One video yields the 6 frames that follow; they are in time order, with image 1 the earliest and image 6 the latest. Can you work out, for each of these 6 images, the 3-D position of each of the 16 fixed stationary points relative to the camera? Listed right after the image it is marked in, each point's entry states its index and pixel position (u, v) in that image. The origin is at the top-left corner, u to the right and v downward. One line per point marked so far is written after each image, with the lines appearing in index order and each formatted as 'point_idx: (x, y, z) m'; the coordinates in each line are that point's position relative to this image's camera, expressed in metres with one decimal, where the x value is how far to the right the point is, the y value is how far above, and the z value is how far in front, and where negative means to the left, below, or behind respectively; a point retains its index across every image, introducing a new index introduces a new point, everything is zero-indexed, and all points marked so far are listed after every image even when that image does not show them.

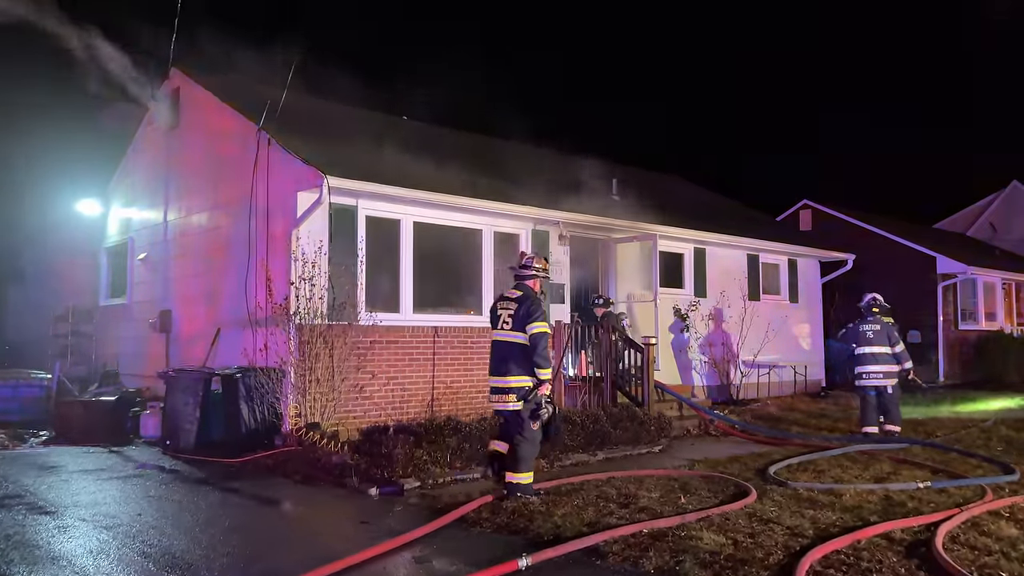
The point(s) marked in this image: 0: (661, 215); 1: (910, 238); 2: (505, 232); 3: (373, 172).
0: (+2.2, +1.1, +11.8) m
1: (+9.1, +1.1, +18.7) m
2: (-0.1, +0.7, +9.7) m
3: (-1.4, +1.2, +8.3) m
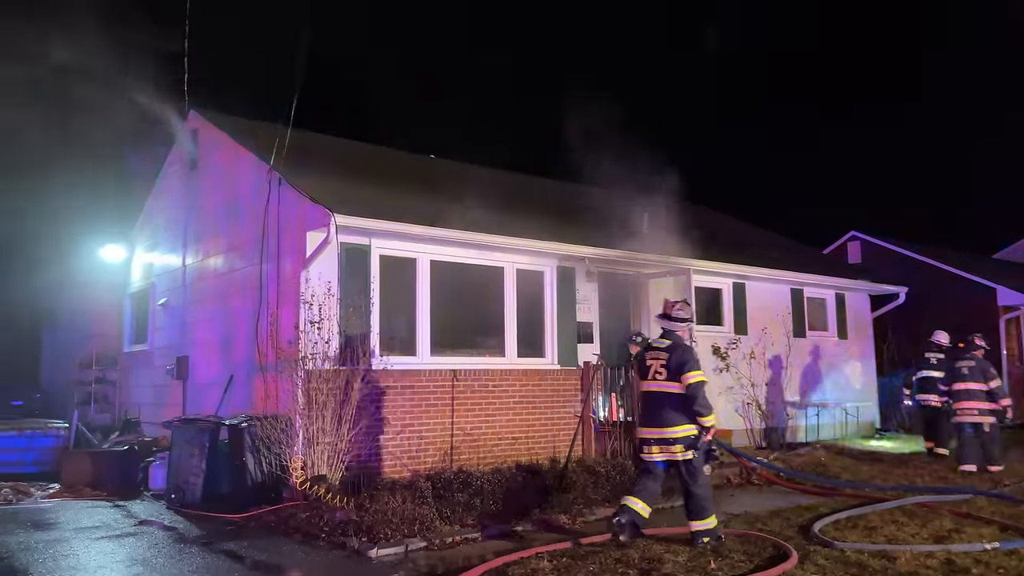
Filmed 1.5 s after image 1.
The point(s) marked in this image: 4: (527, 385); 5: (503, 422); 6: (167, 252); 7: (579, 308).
0: (+2.5, +0.5, +11.3) m
1: (+9.9, +0.4, +17.7) m
2: (+0.2, +0.2, +9.3) m
3: (-1.2, +0.8, +8.0) m
4: (+0.2, -1.1, +8.9) m
5: (-0.1, -1.4, +8.6) m
6: (-4.5, +0.5, +10.7) m
7: (+0.8, -0.2, +9.7) m
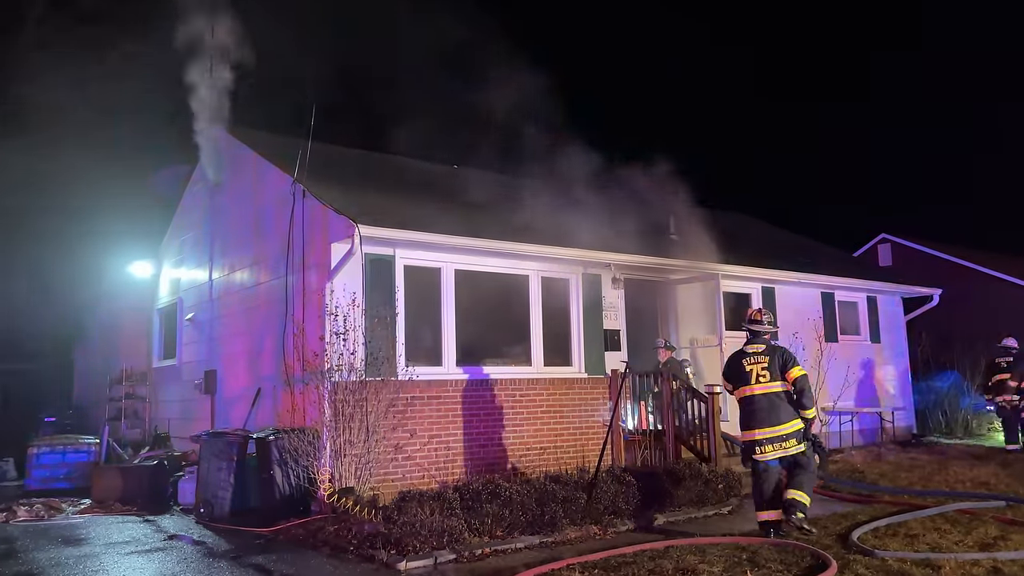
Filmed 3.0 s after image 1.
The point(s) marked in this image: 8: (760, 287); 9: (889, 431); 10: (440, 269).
0: (+2.9, +0.5, +11.2) m
1: (+10.4, +0.4, +17.4) m
2: (+0.5, +0.1, +9.2) m
3: (-1.0, +0.7, +8.0) m
4: (+0.5, -1.1, +8.8) m
5: (+0.2, -1.5, +8.5) m
6: (-4.2, +0.3, +10.7) m
7: (+1.1, -0.3, +9.6) m
8: (+3.4, 0.0, +11.2) m
9: (+5.9, -2.2, +12.7) m
10: (-0.7, +0.2, +8.2) m
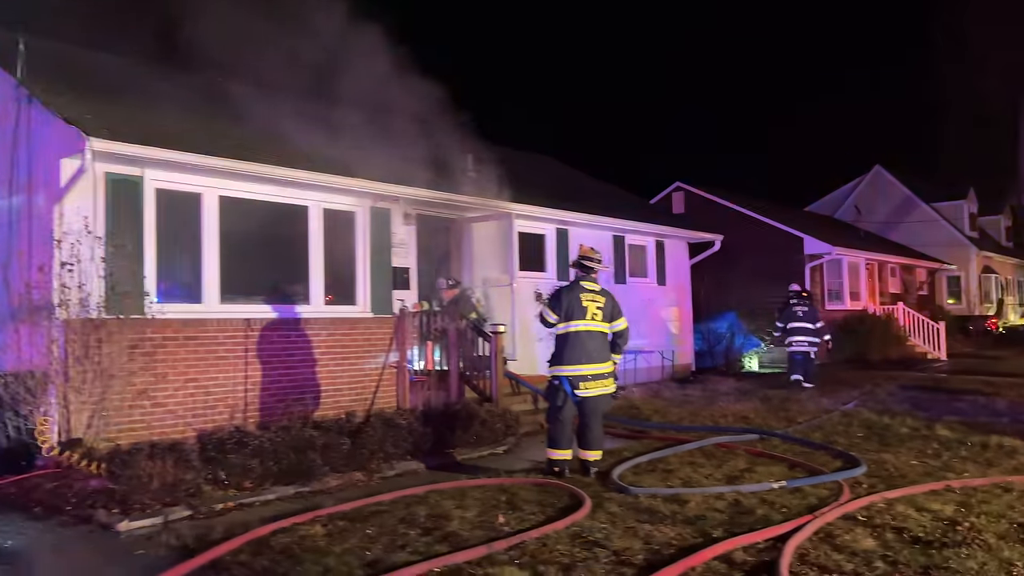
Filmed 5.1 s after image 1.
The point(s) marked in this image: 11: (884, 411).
0: (+0.1, +1.3, +11.0) m
1: (+6.1, +1.6, +18.7) m
2: (-1.9, +0.8, +8.6) m
3: (-3.0, +1.3, +7.0) m
4: (-1.8, -0.5, +8.3) m
5: (-2.0, -0.8, +8.0) m
6: (-6.7, +1.2, +9.1) m
7: (-1.3, +0.4, +9.2) m
8: (+0.6, +0.8, +11.2) m
9: (+2.6, -1.3, +13.4) m
10: (-2.8, +0.8, +7.4) m
11: (+3.9, -1.3, +8.6) m
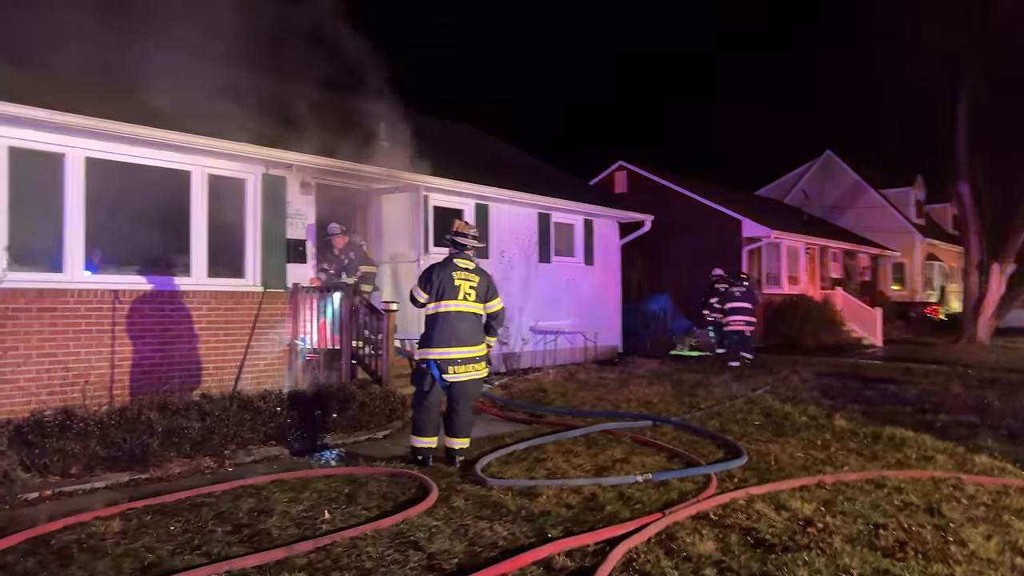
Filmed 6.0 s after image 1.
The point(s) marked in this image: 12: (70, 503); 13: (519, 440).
0: (-1.0, +1.6, +10.6) m
1: (+4.6, +2.0, +18.5) m
2: (-2.9, +1.1, +8.1) m
3: (-3.9, +1.6, +6.5) m
4: (-2.8, -0.2, +7.8) m
5: (-3.0, -0.6, +7.5) m
6: (-7.7, +1.6, +8.3) m
7: (-2.4, +0.7, +8.7) m
8: (-0.5, +1.1, +10.8) m
9: (+1.3, -1.0, +13.1) m
10: (-3.8, +1.1, +6.8) m
11: (+2.9, -1.1, +8.4) m
12: (-2.5, -1.2, +4.6) m
13: (+0.1, -1.2, +6.3) m
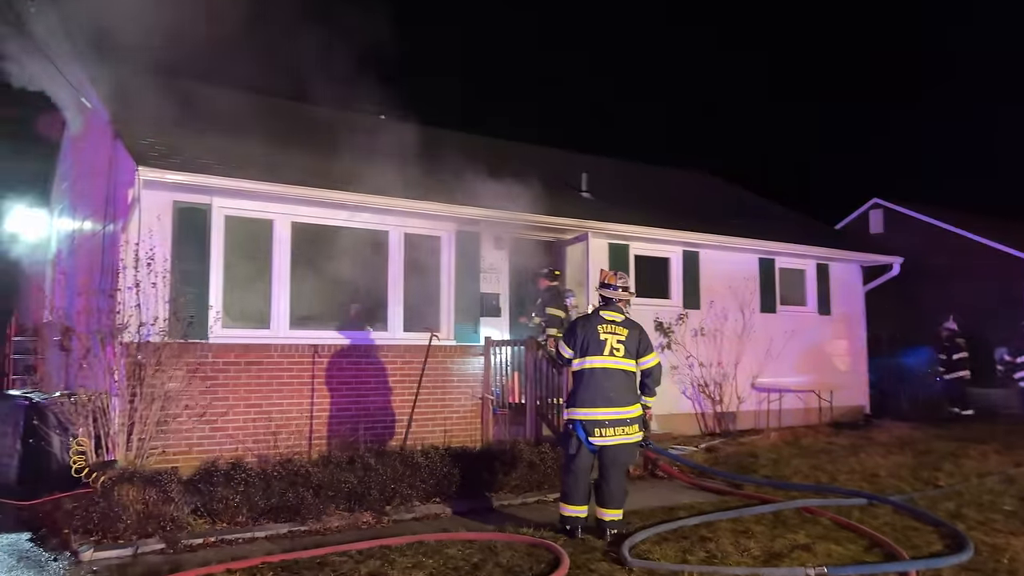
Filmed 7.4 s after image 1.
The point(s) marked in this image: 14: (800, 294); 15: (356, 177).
0: (+1.6, +0.9, +10.2) m
1: (+9.4, +1.0, +15.9) m
2: (-1.0, +0.6, +8.3) m
3: (-2.5, +1.1, +7.2) m
4: (-1.0, -0.7, +8.0) m
5: (-1.3, -1.1, +7.8) m
6: (-5.5, +0.9, +10.2) m
7: (-0.3, +0.1, +8.8) m
8: (+2.1, +0.5, +10.2) m
9: (+4.6, -1.8, +11.7) m
10: (-2.2, +0.6, +7.5) m
11: (+4.6, -1.6, +6.8) m
12: (-1.7, -1.6, +4.9) m
13: (+1.3, -1.6, +5.6) m
14: (+4.1, -0.1, +11.7) m
15: (-1.5, +1.1, +8.1) m
